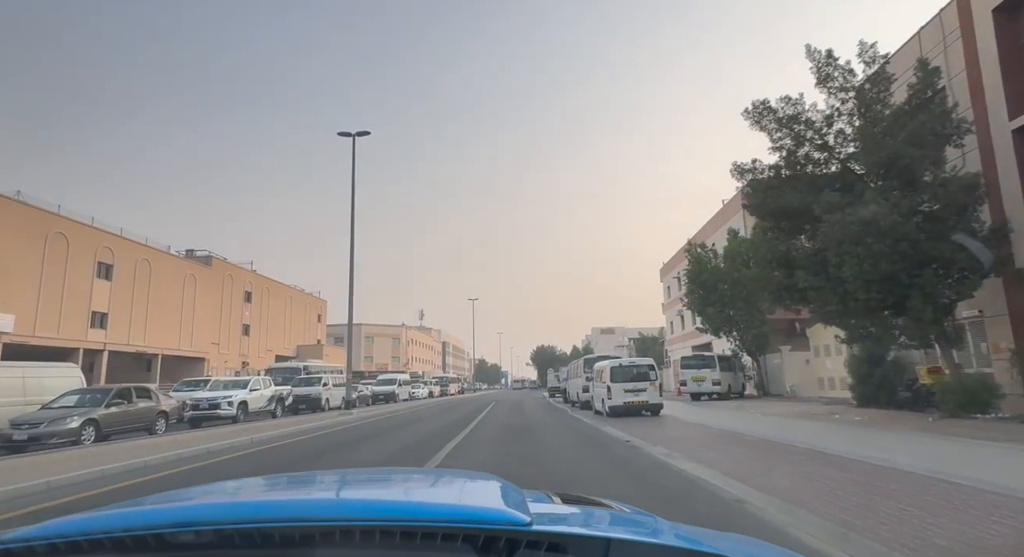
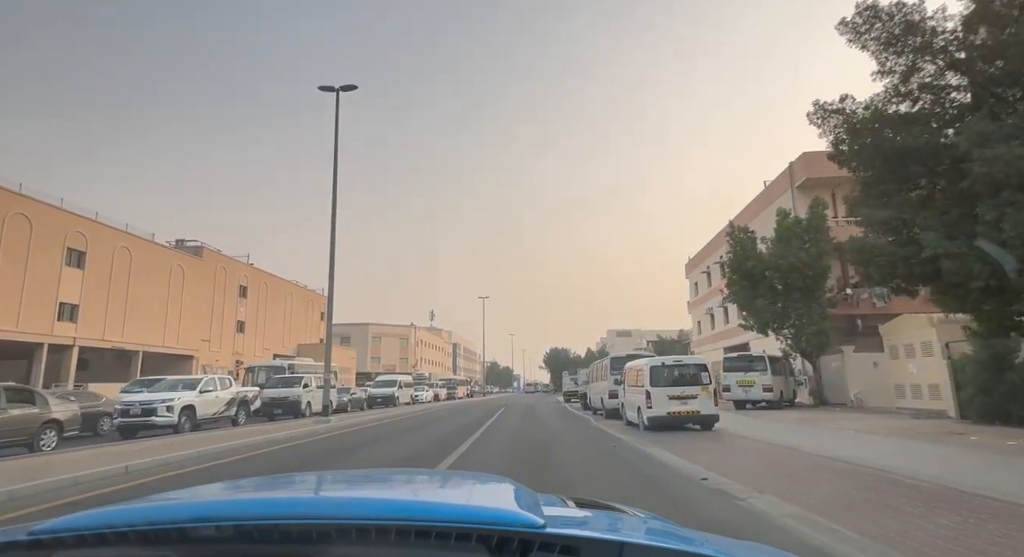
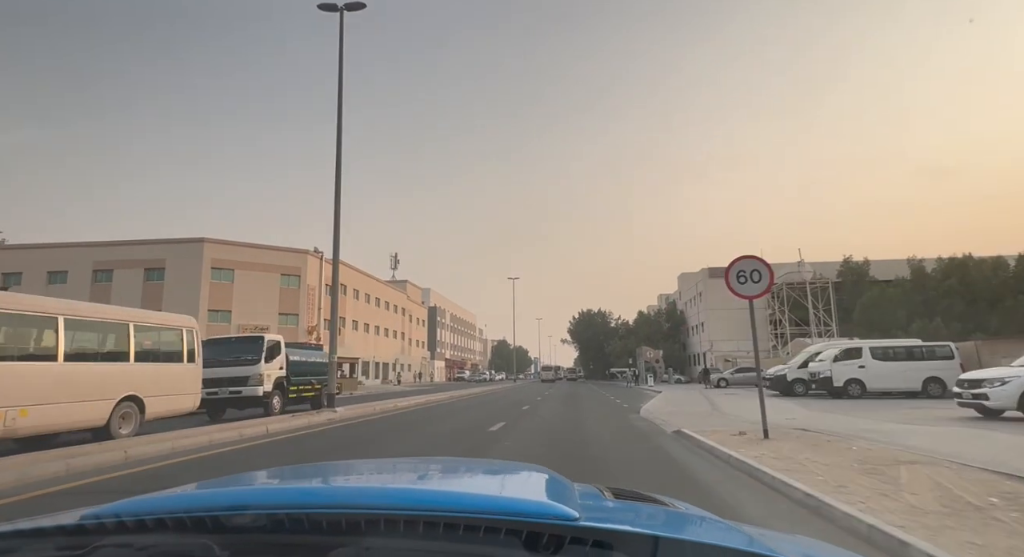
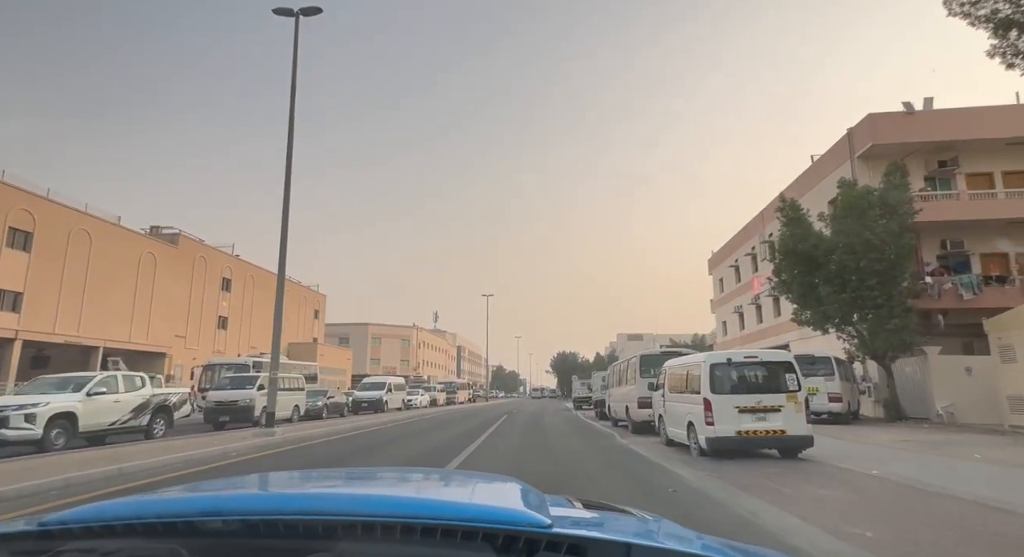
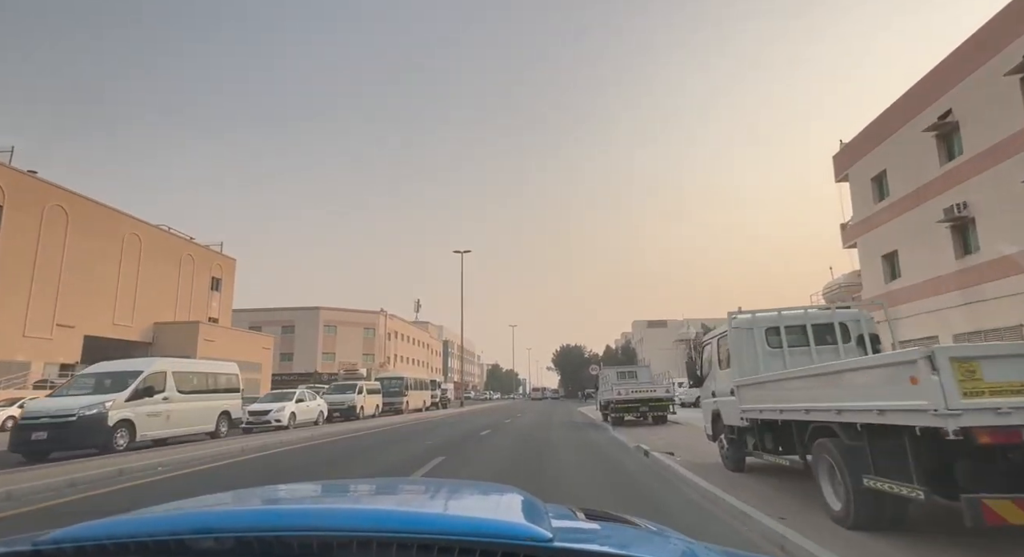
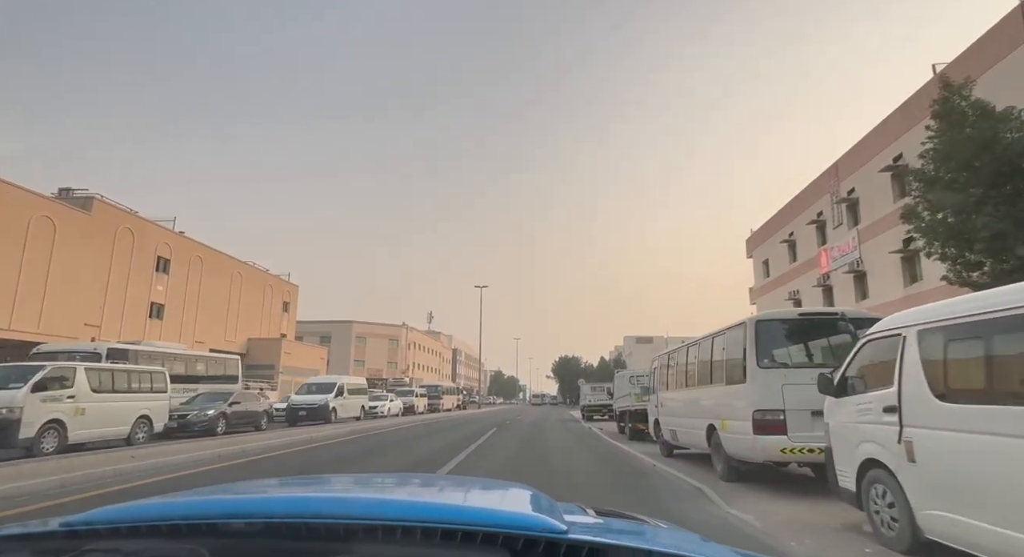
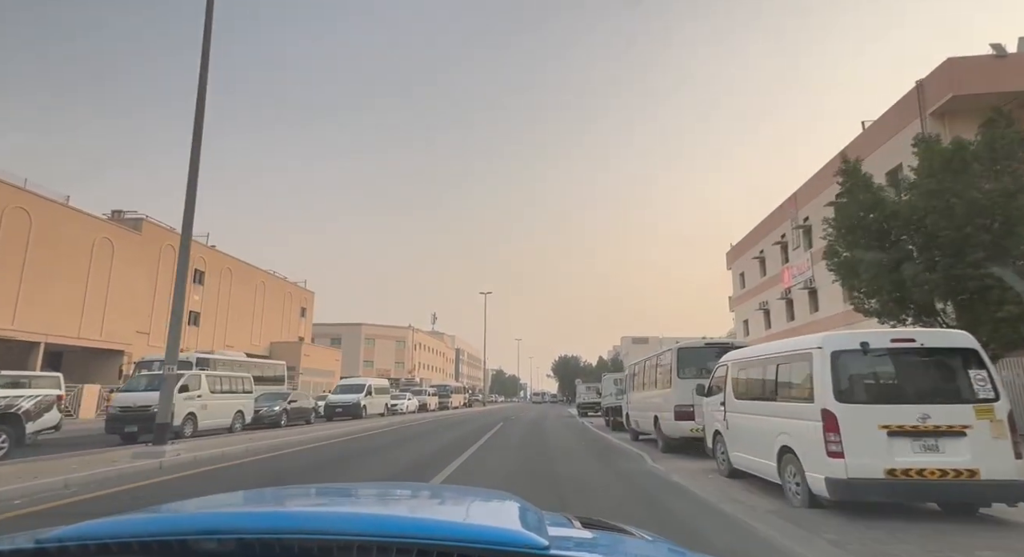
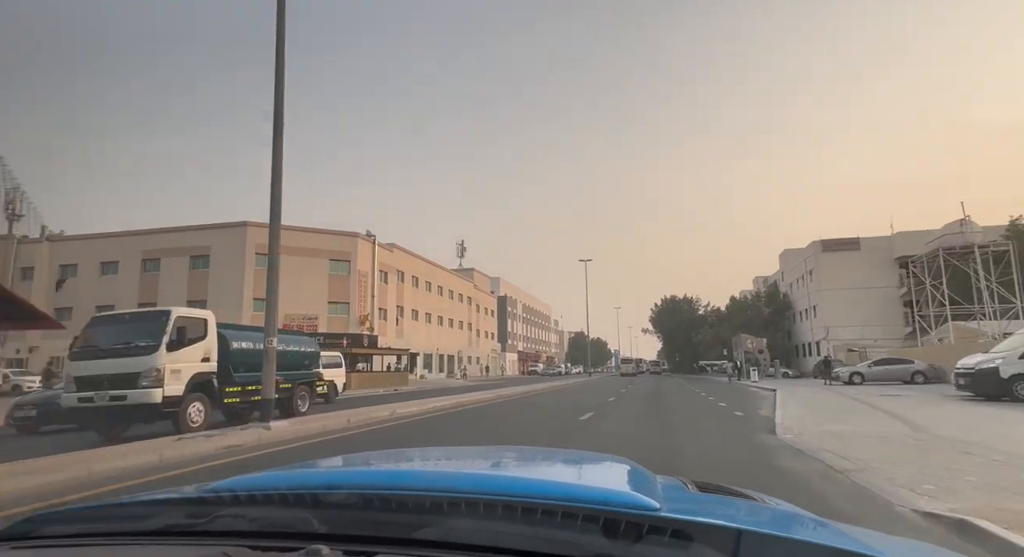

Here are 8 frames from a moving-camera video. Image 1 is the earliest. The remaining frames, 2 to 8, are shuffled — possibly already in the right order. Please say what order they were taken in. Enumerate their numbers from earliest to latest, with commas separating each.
2, 4, 7, 6, 5, 3, 8
